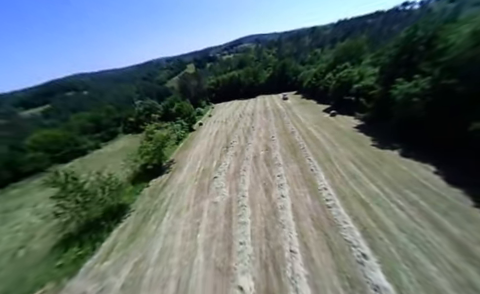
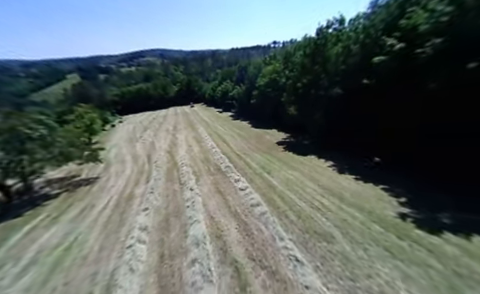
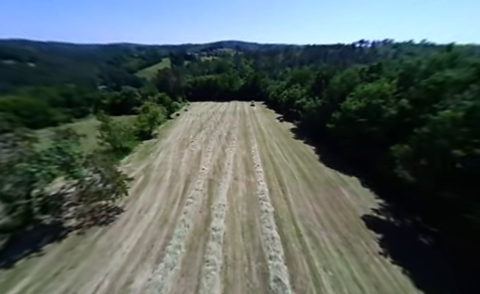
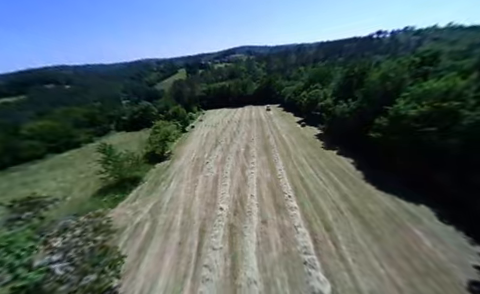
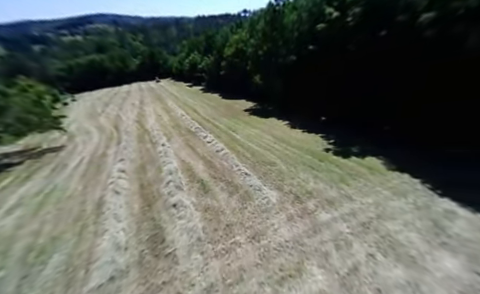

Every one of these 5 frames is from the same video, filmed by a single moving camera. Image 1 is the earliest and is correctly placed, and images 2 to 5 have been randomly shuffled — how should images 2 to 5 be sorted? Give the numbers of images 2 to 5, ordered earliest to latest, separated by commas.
4, 3, 2, 5
